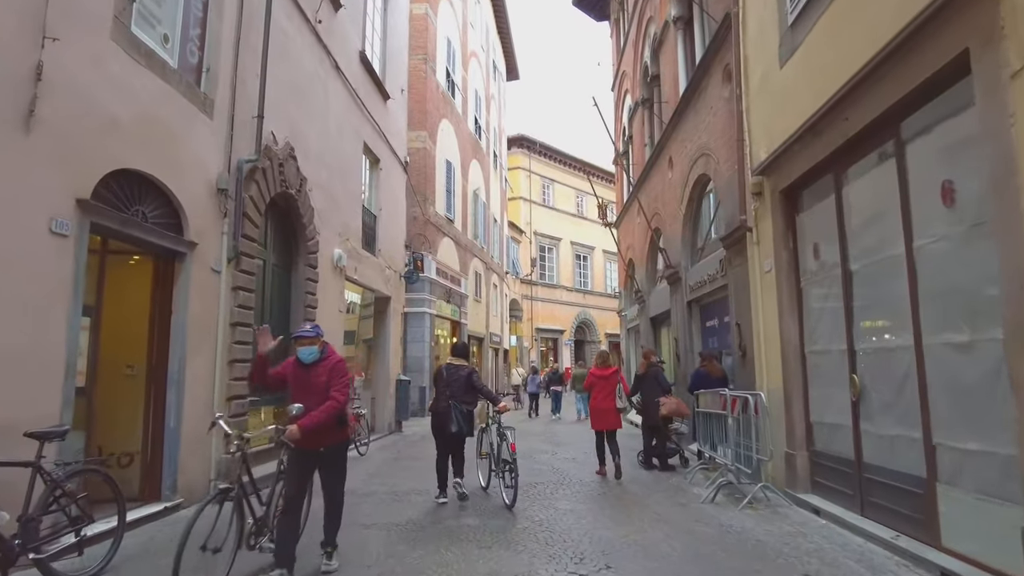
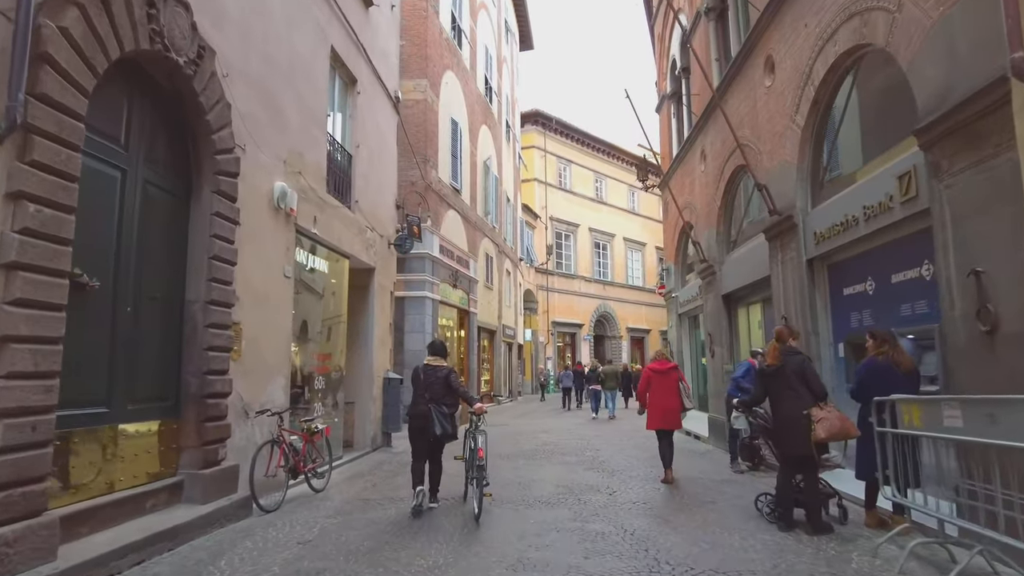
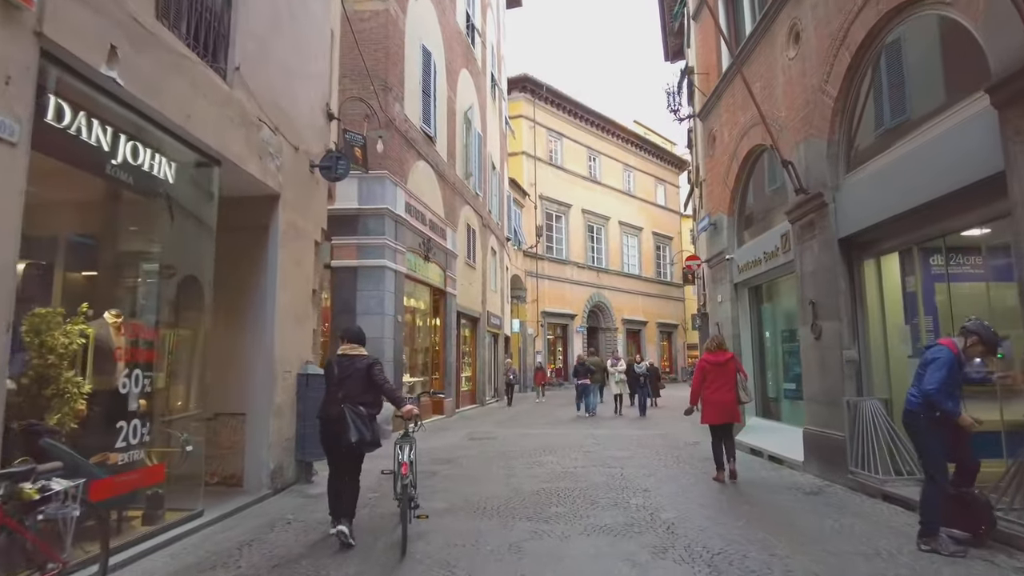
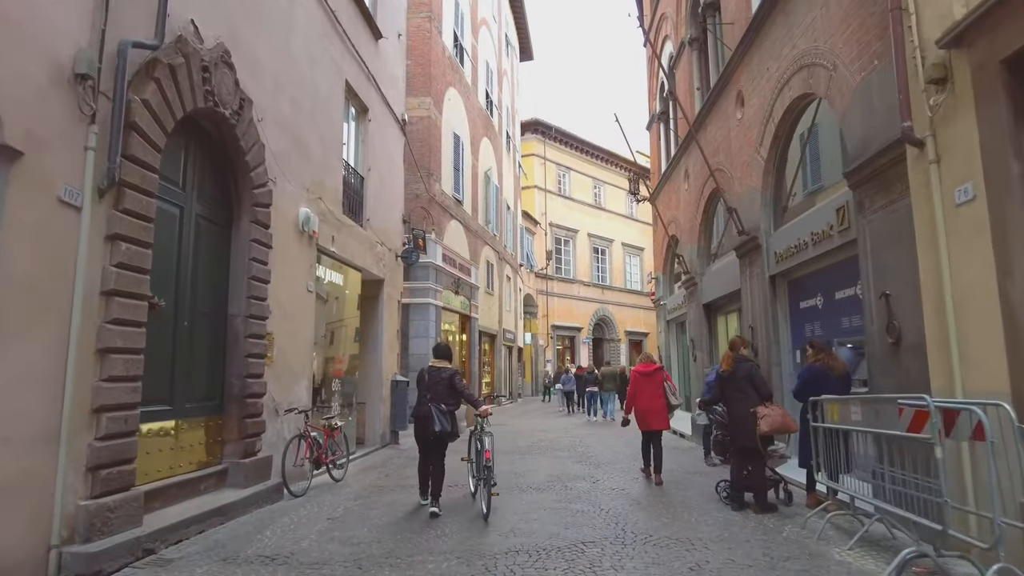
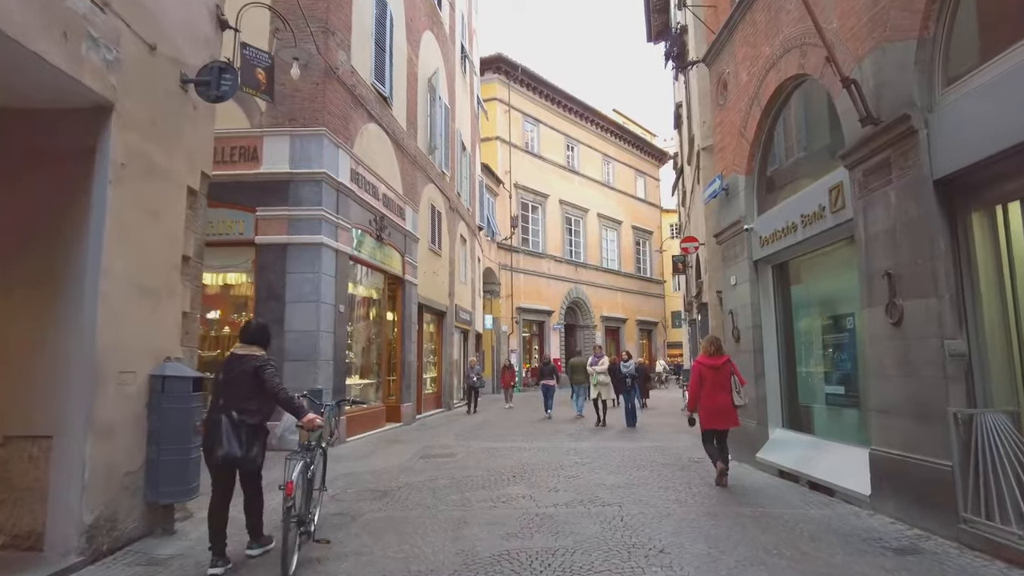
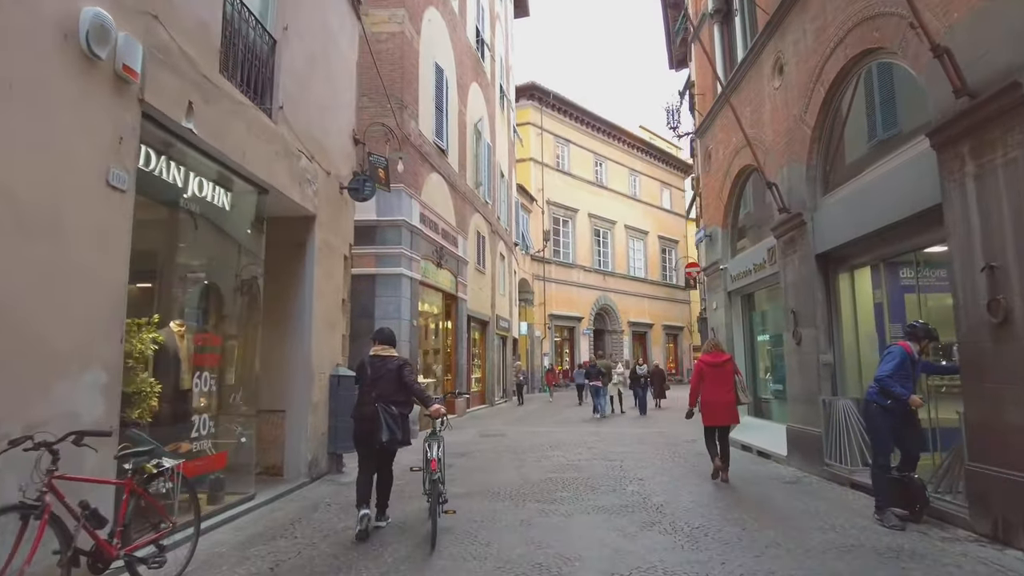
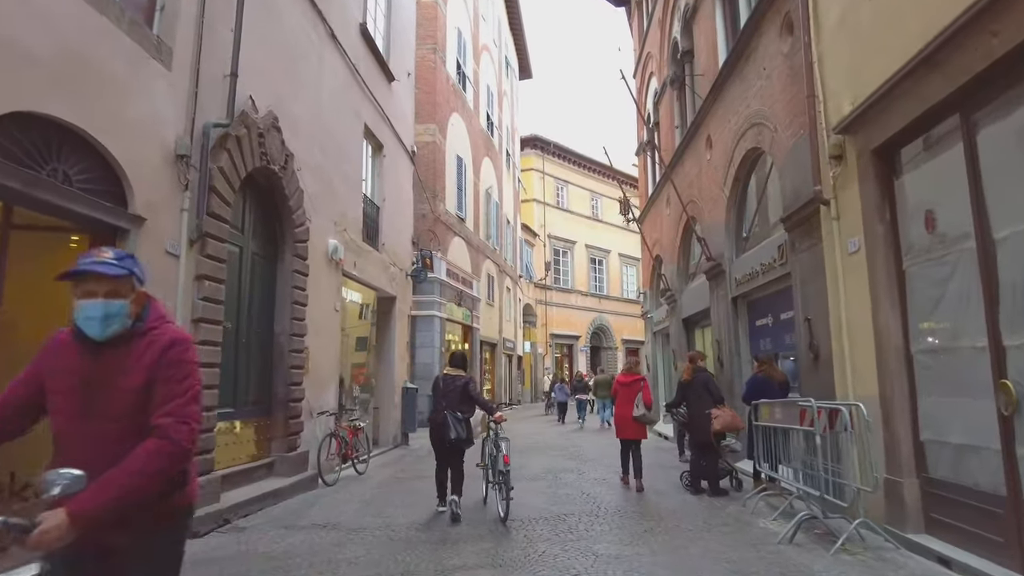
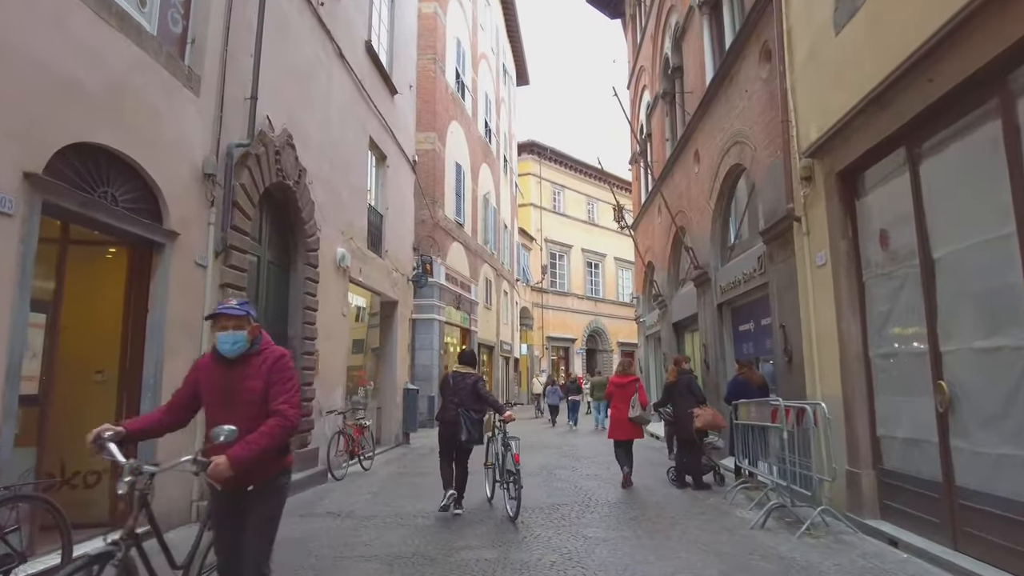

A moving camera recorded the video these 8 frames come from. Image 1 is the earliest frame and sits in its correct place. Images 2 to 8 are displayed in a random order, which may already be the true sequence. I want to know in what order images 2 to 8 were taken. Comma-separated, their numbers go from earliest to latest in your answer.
8, 7, 4, 2, 6, 3, 5
